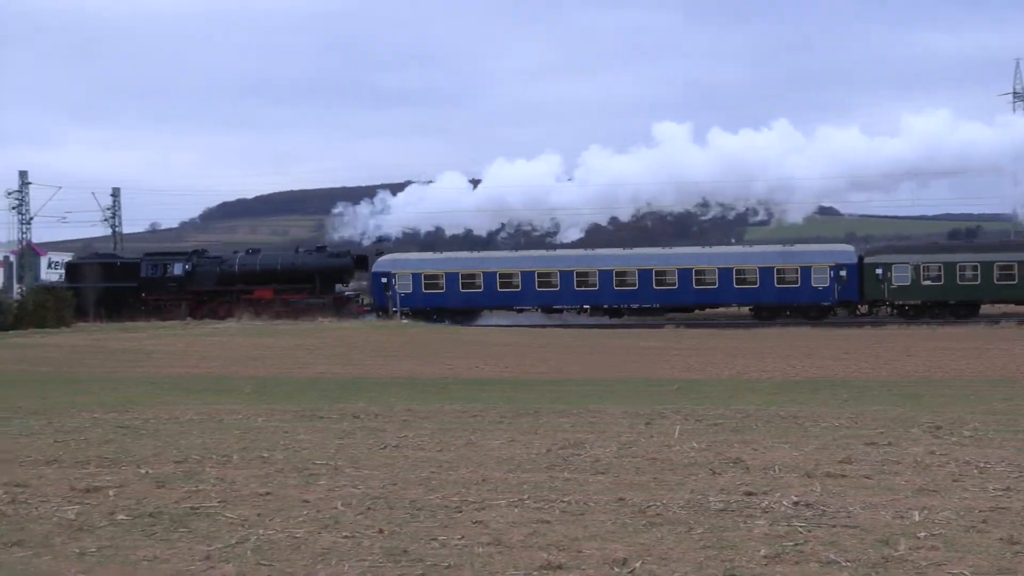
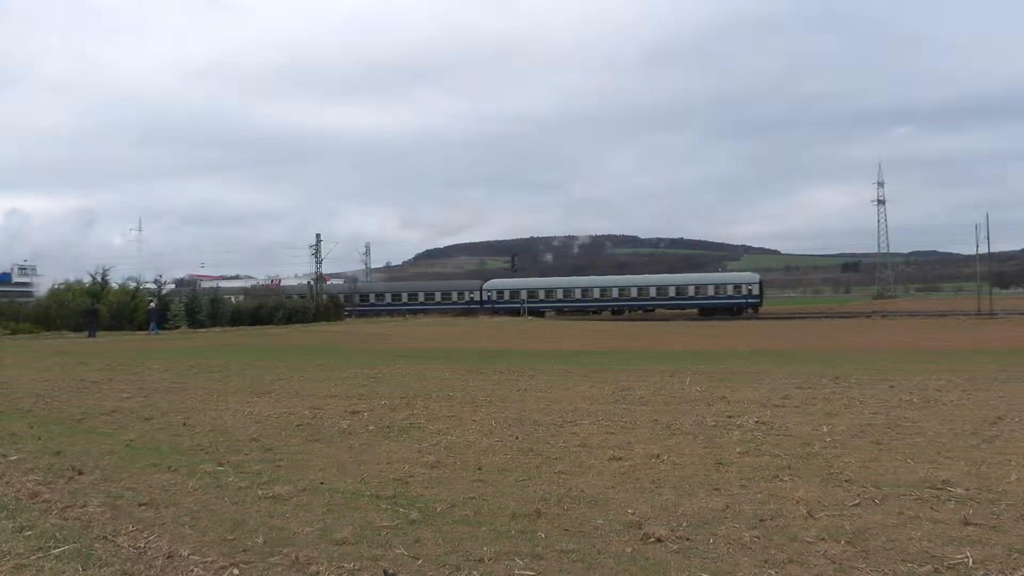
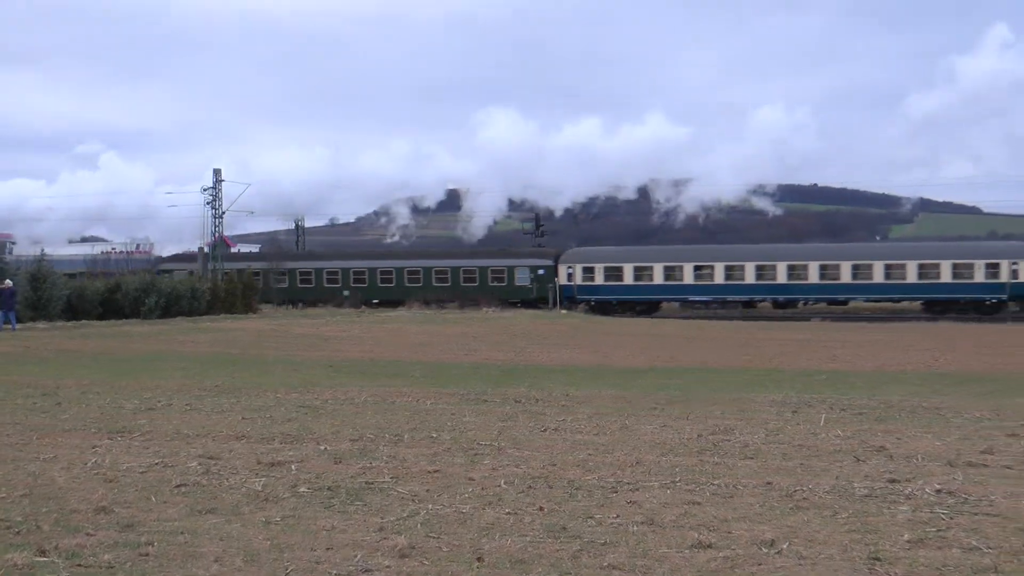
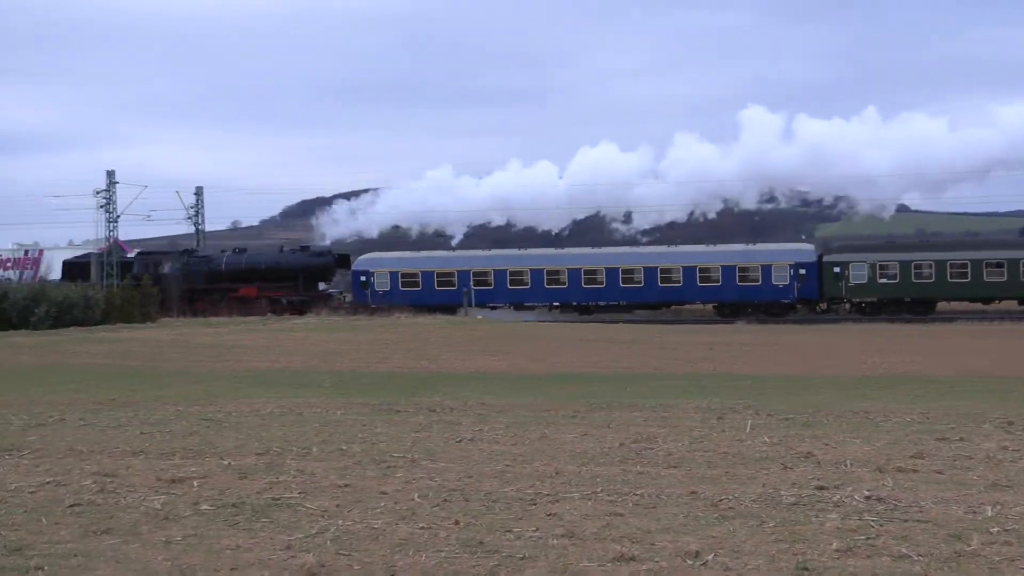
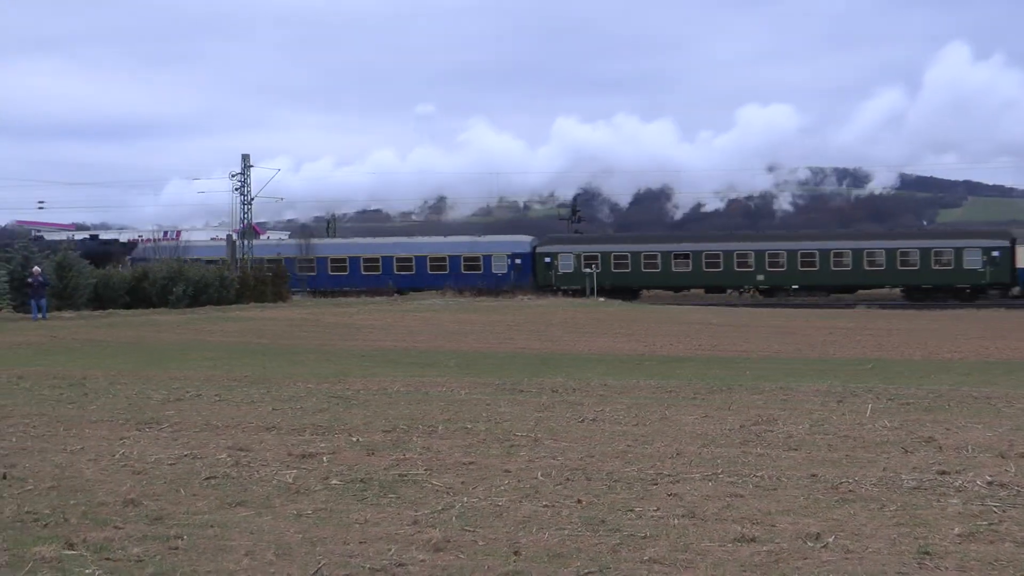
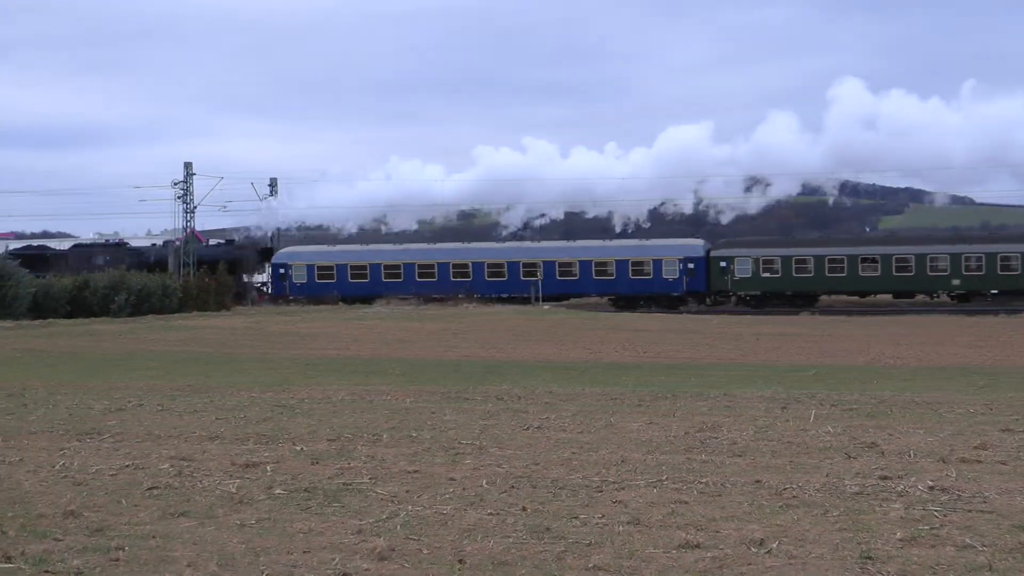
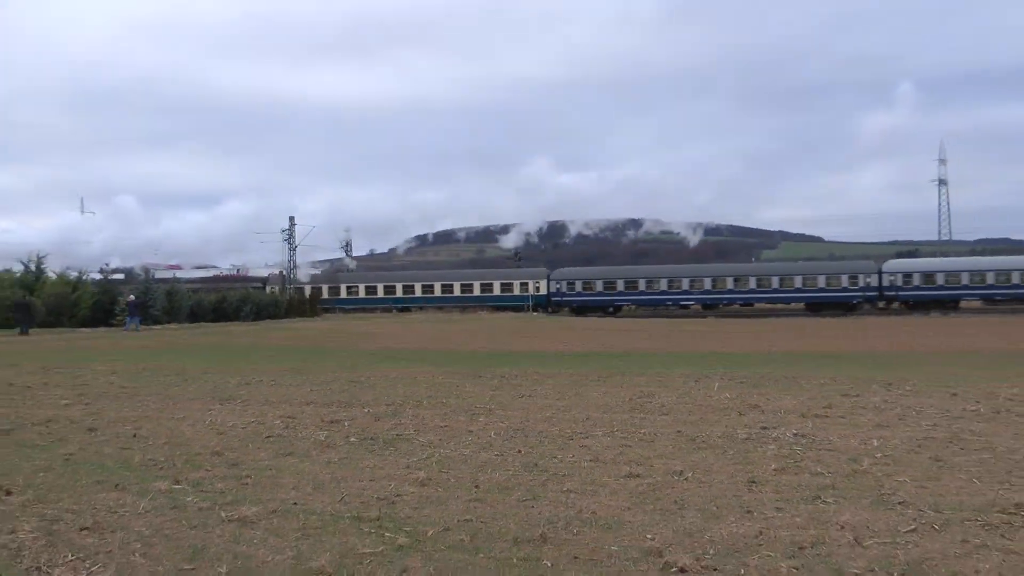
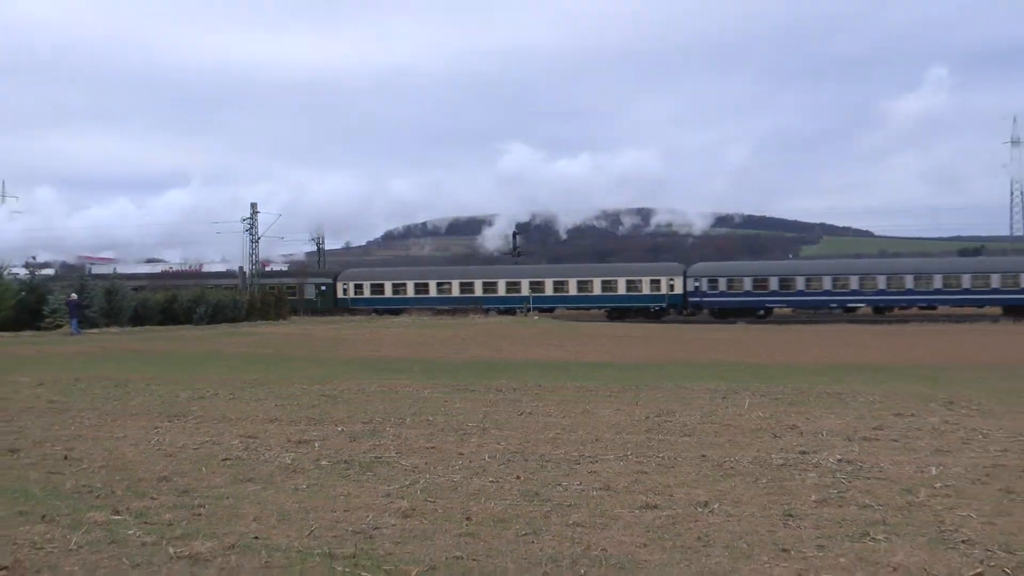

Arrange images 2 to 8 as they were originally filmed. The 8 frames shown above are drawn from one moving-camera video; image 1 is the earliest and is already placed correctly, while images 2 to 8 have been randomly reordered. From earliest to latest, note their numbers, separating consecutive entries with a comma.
4, 6, 5, 3, 8, 7, 2
